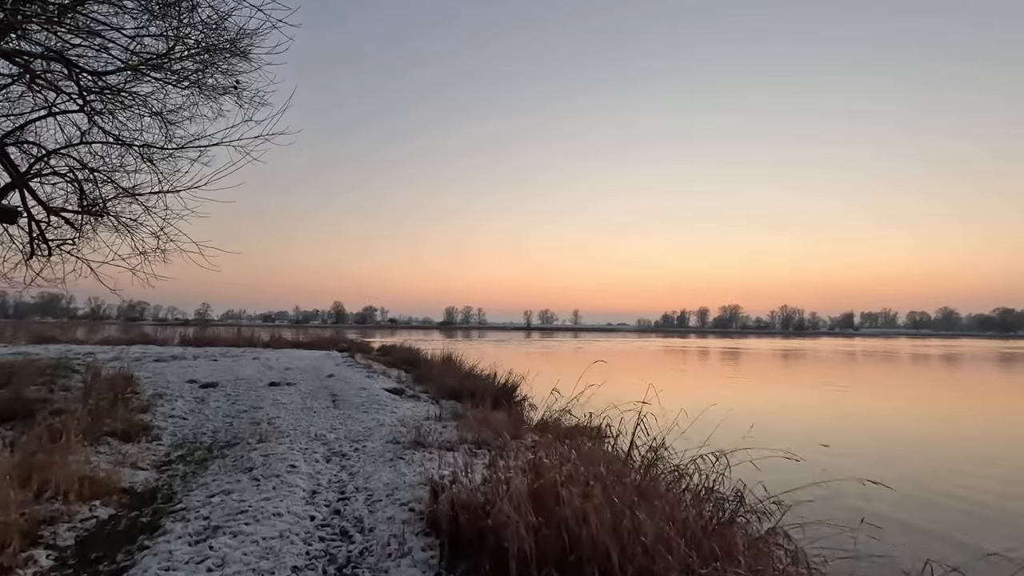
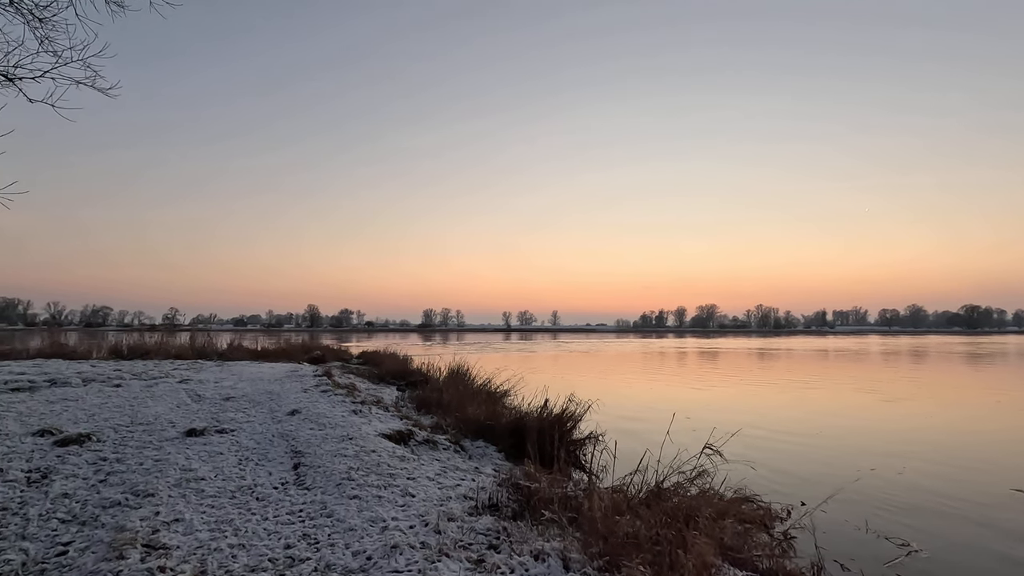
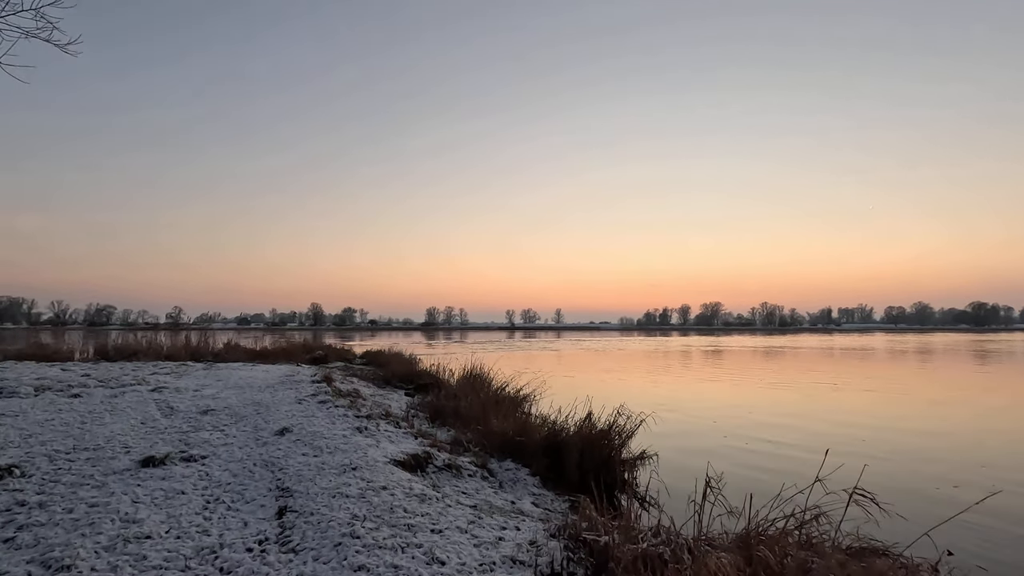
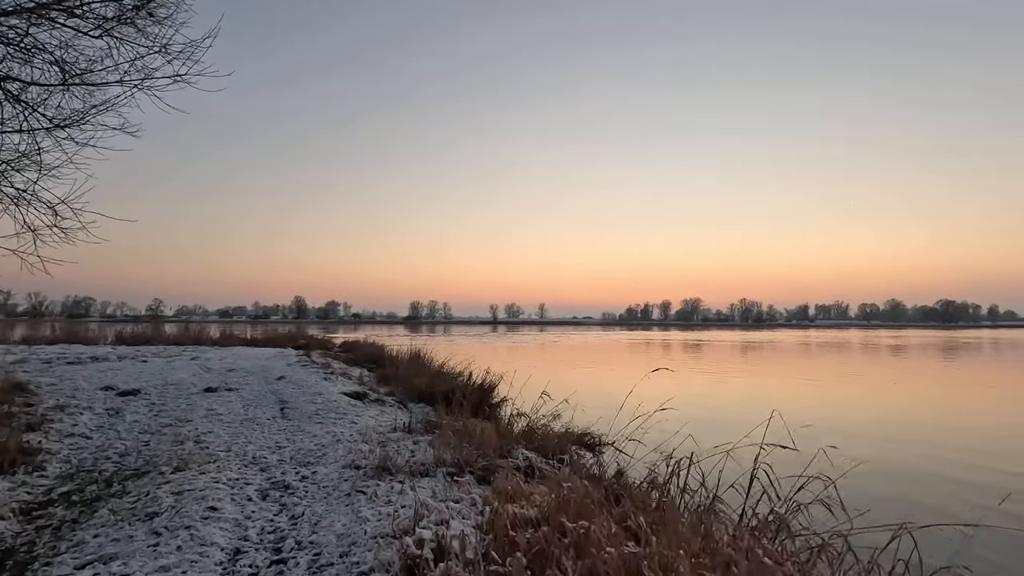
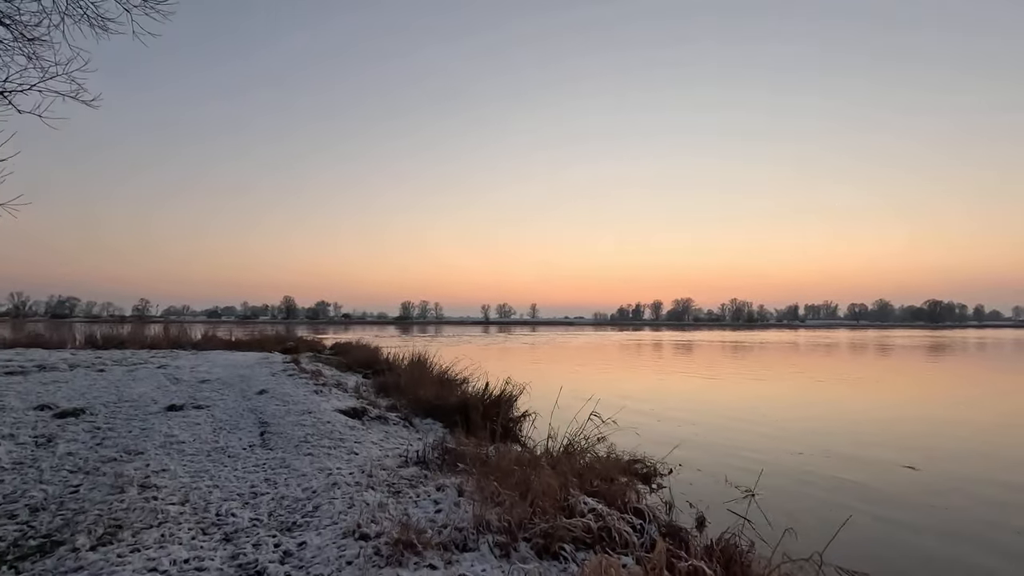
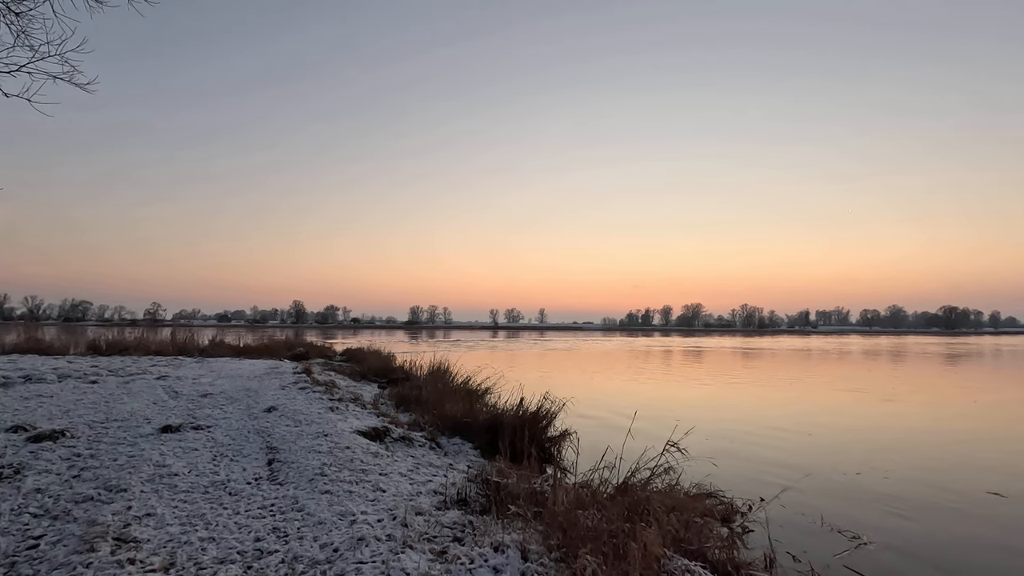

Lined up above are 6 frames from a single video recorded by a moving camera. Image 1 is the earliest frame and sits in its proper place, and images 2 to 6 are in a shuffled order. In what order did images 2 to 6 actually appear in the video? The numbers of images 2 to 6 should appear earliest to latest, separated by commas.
4, 5, 6, 2, 3
